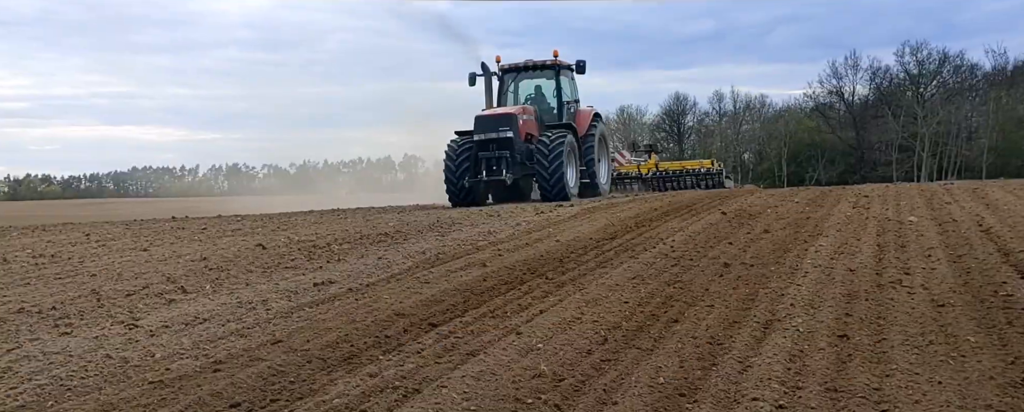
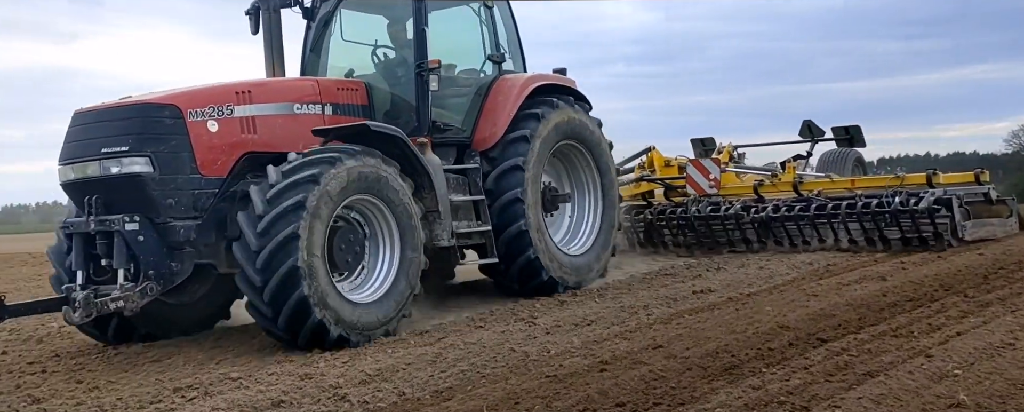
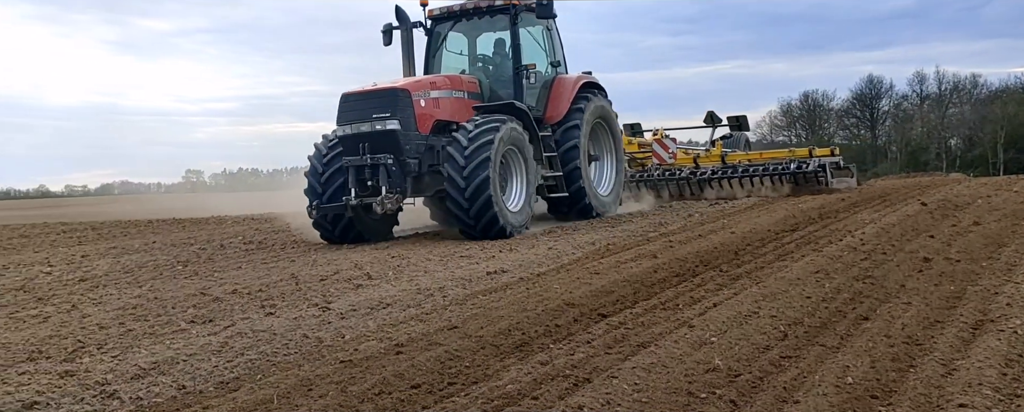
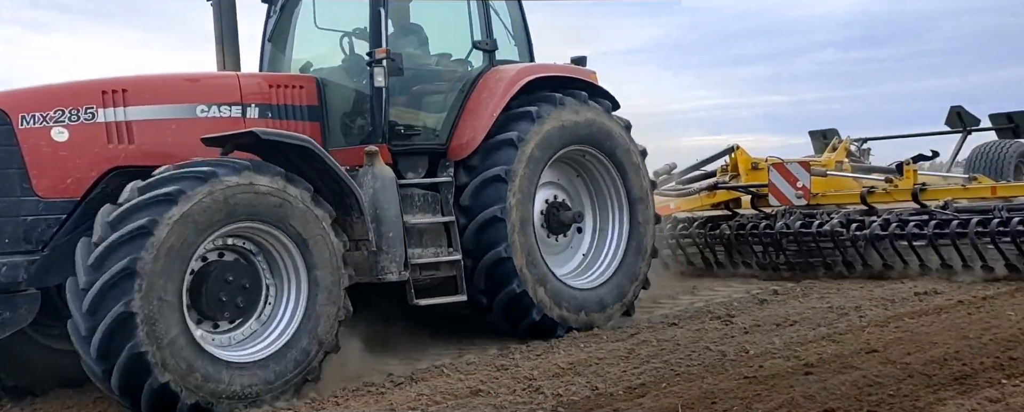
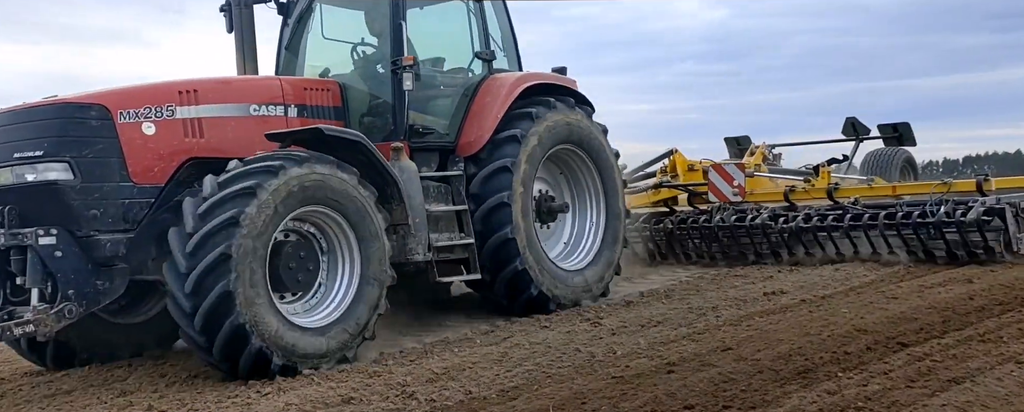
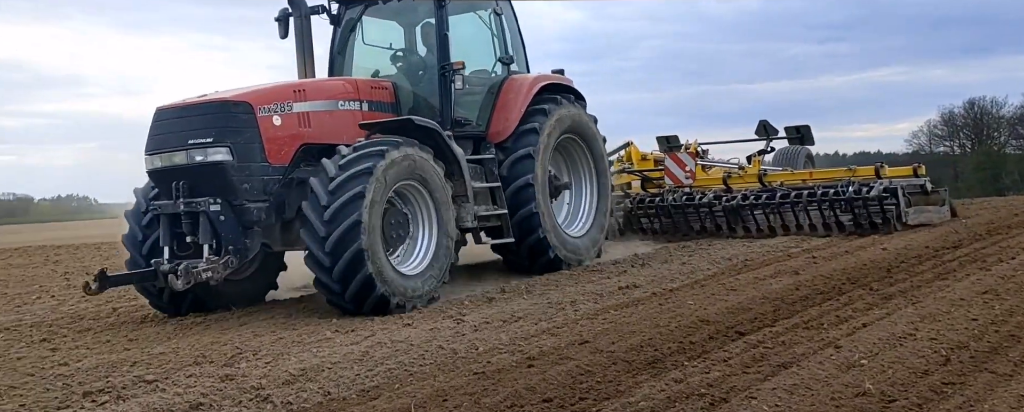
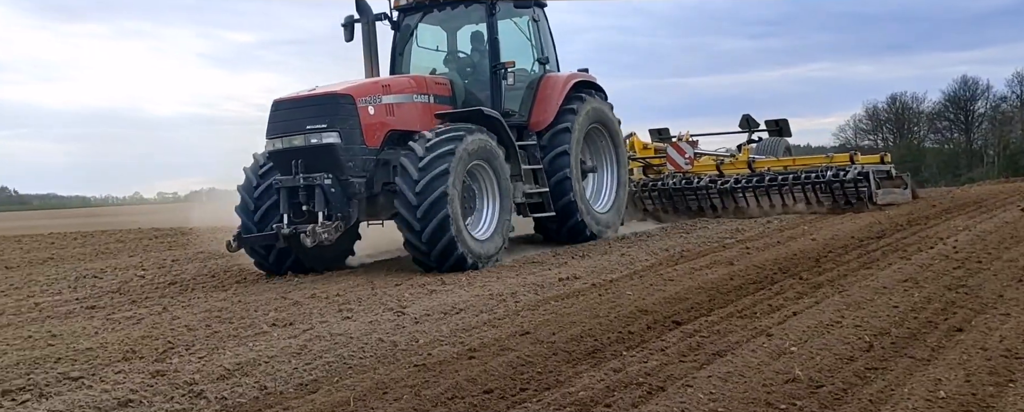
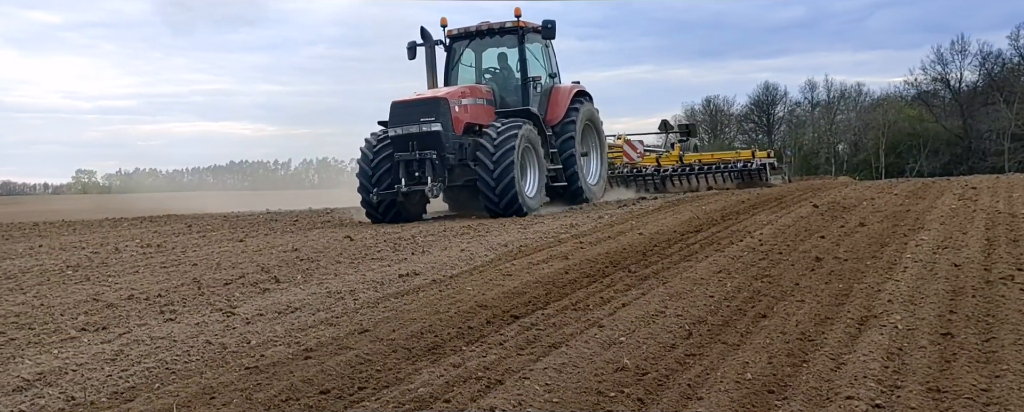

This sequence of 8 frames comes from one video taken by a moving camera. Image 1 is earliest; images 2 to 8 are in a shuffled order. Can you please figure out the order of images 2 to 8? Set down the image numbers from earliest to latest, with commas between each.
8, 3, 7, 6, 2, 5, 4
